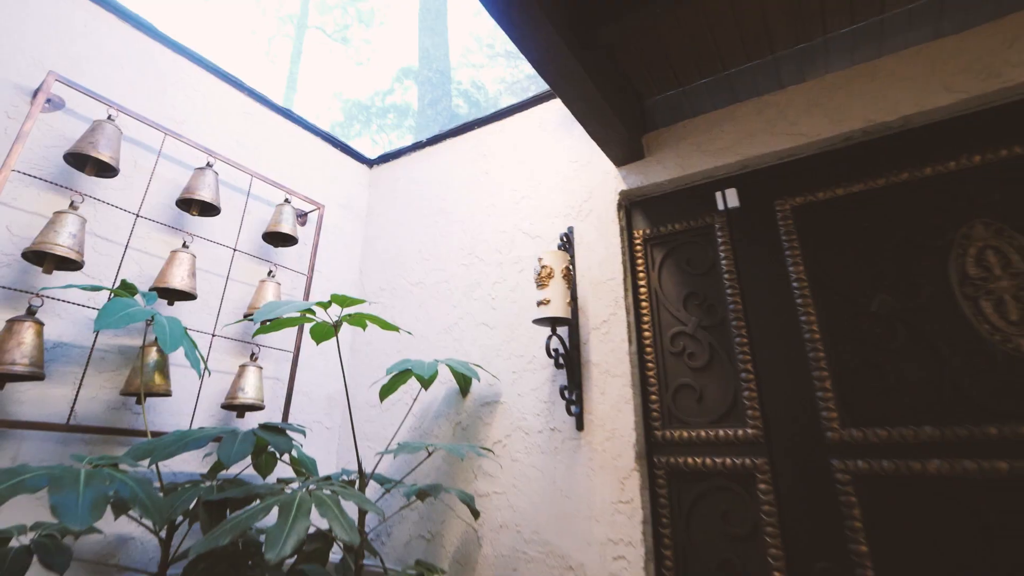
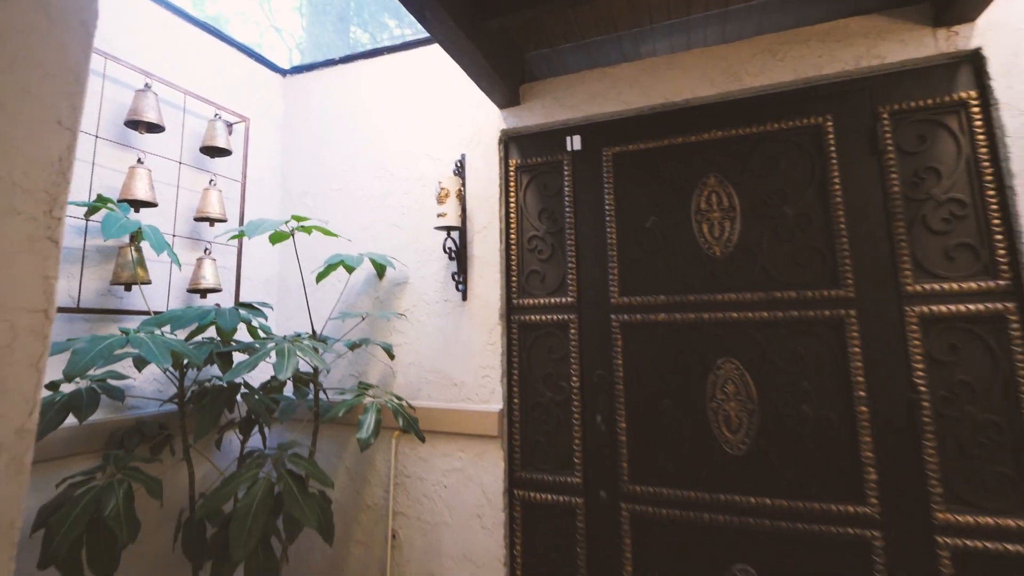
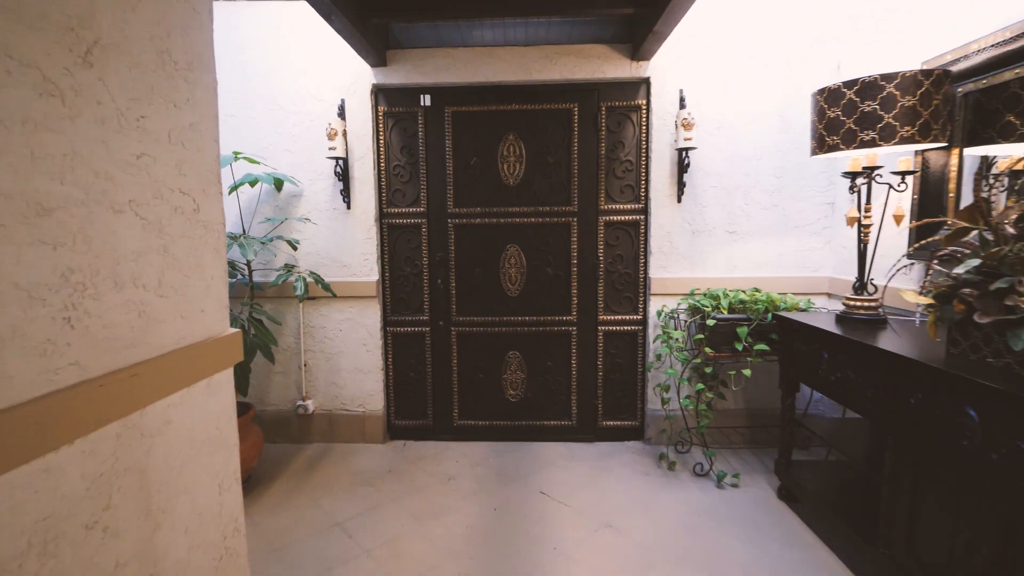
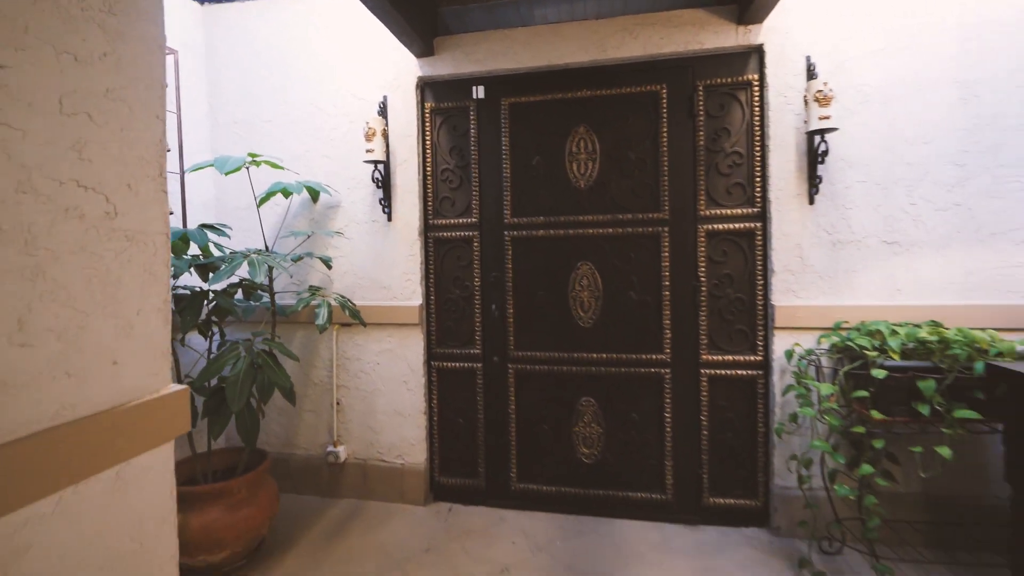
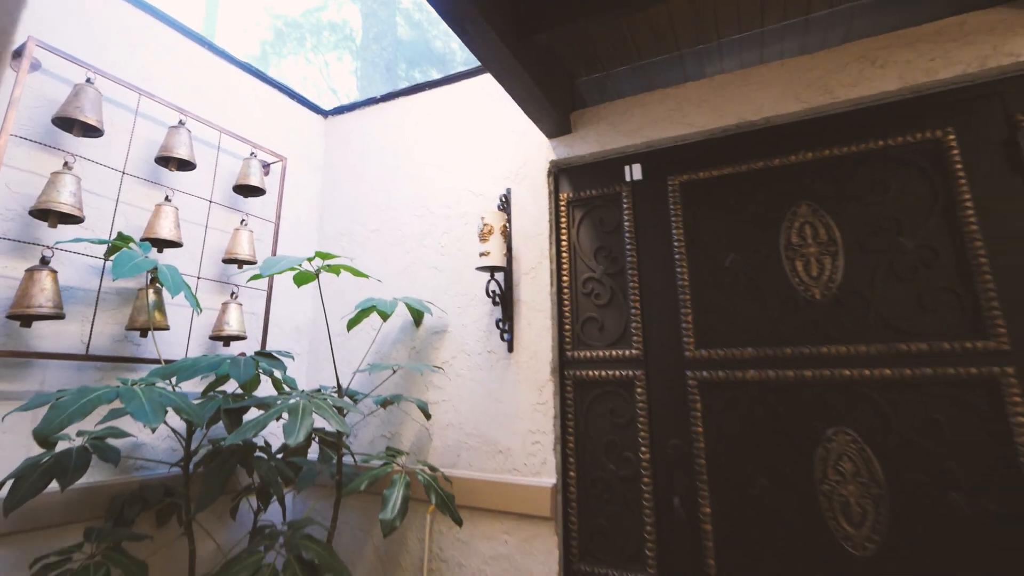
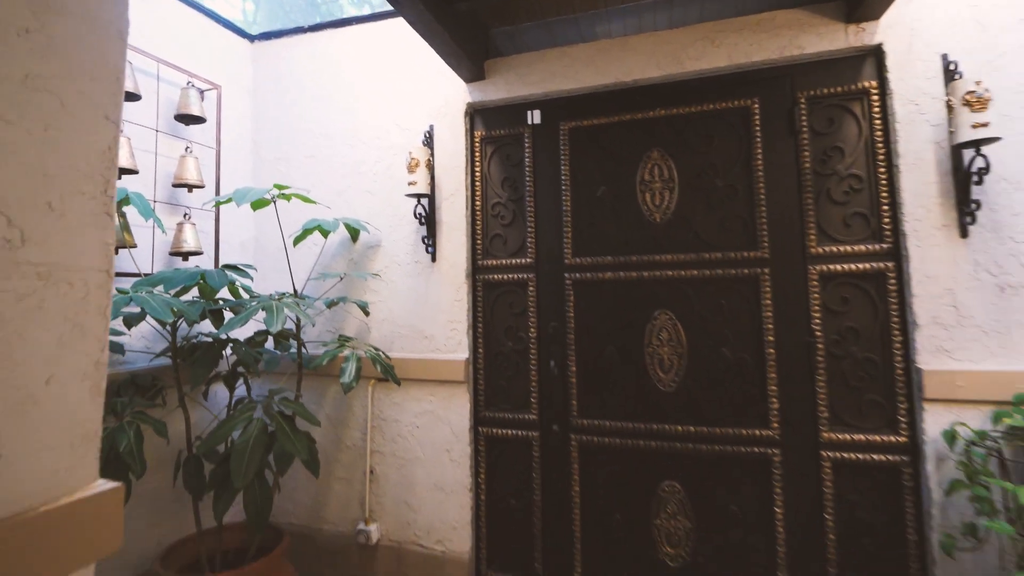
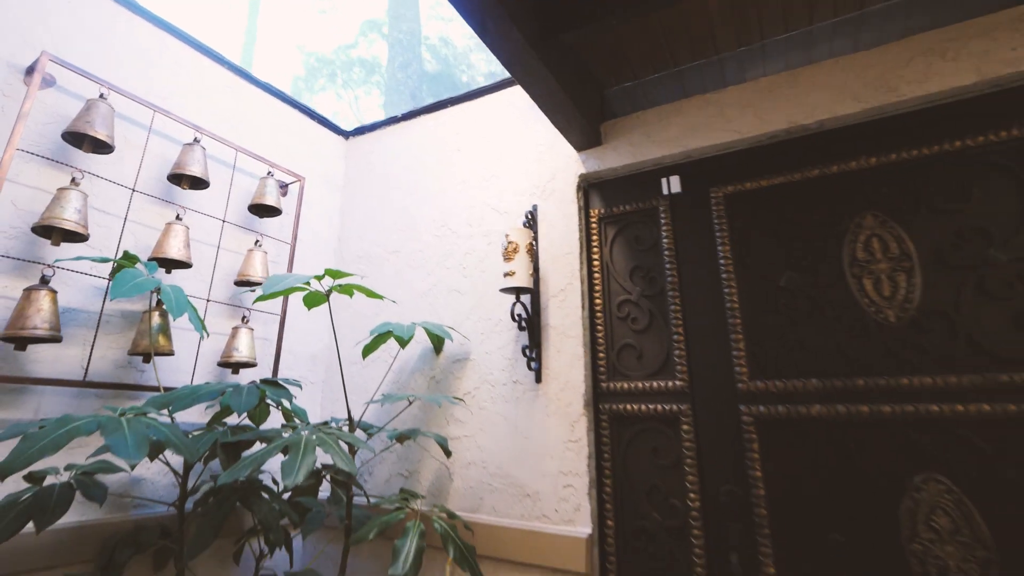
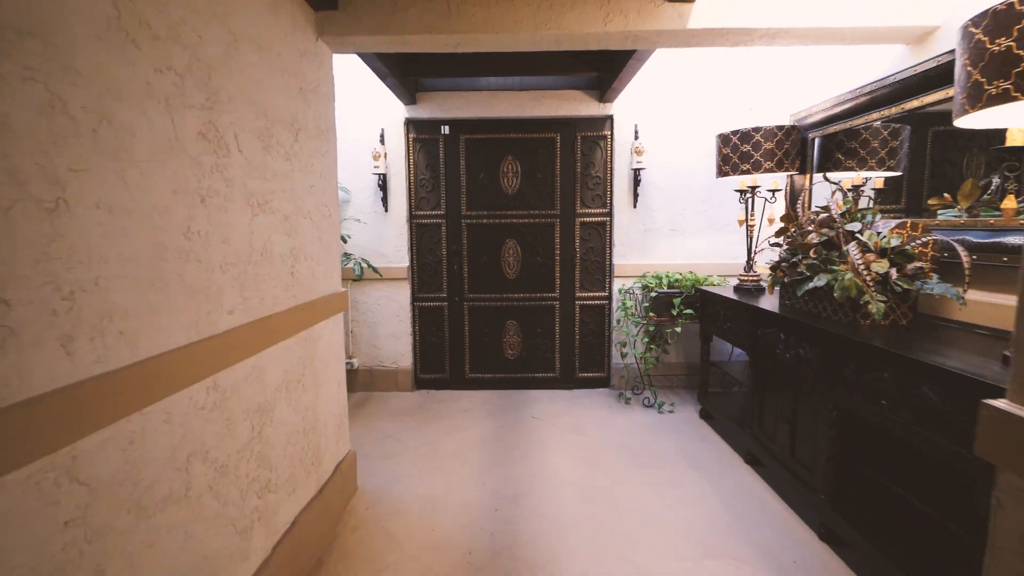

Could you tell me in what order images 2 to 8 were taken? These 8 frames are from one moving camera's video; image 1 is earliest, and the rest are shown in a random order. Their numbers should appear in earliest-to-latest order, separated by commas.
7, 5, 2, 6, 4, 3, 8
